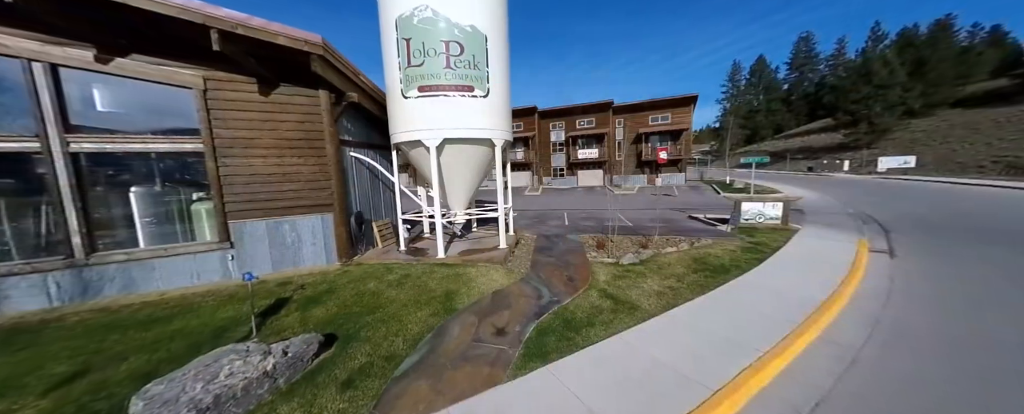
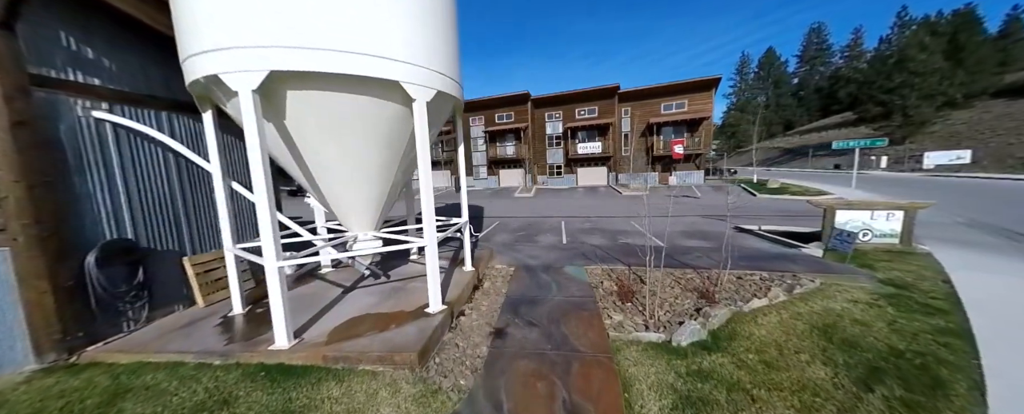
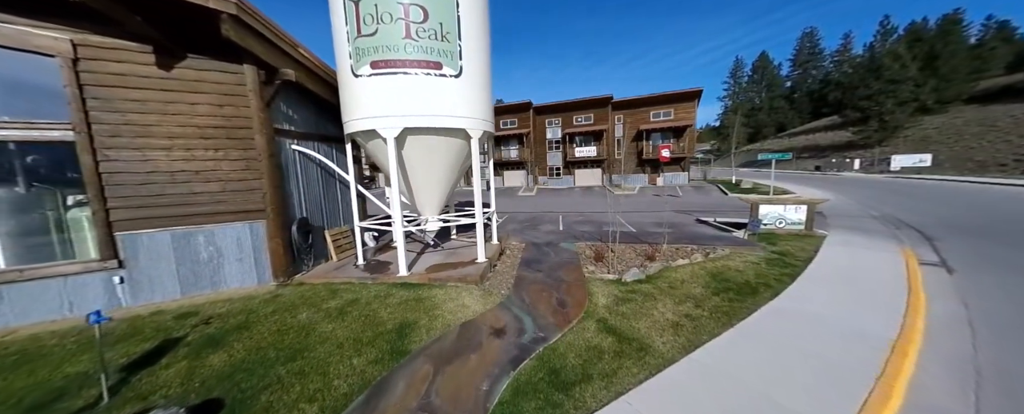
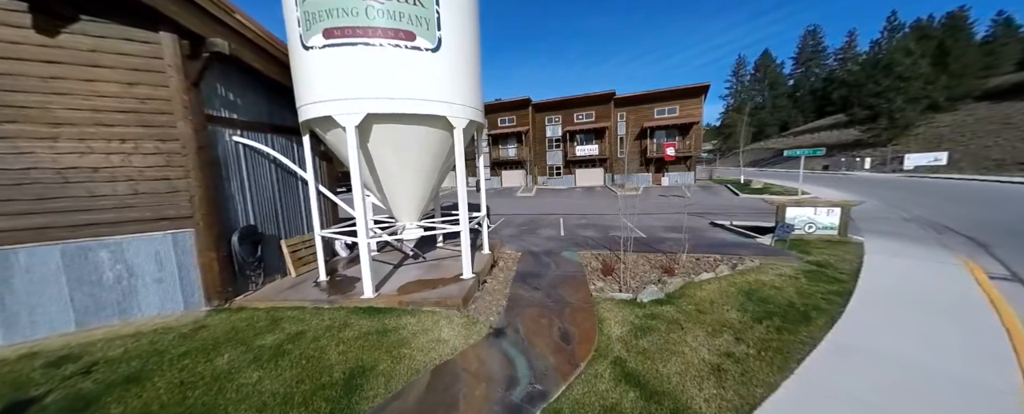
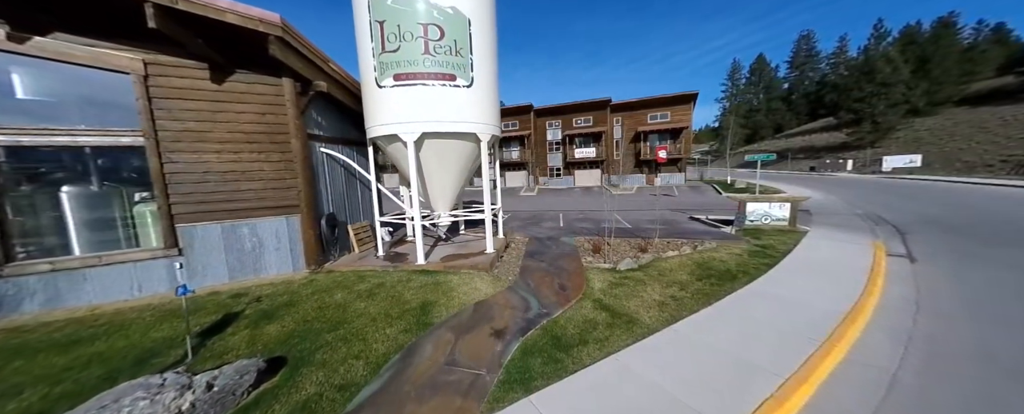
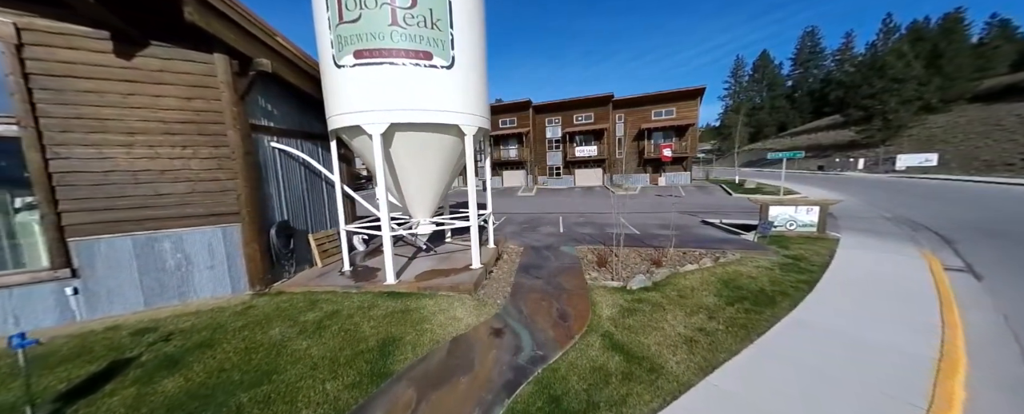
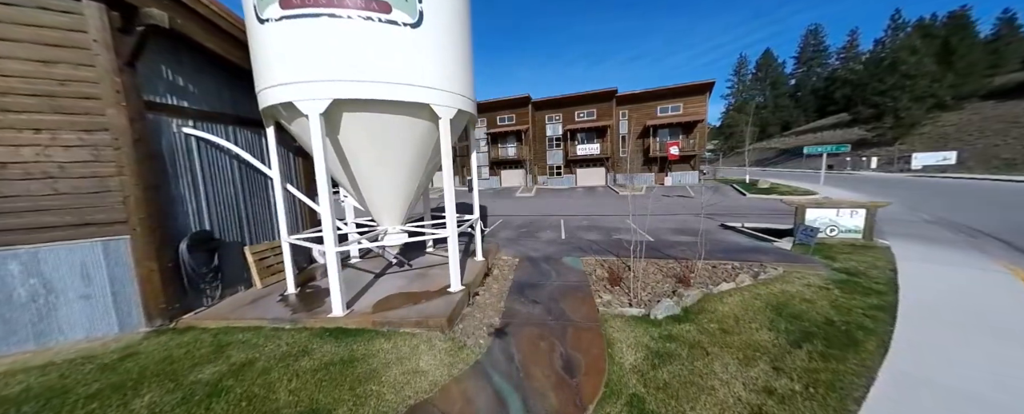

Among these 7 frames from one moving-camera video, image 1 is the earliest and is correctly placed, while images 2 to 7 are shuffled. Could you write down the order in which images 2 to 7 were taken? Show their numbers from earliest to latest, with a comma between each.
5, 3, 6, 4, 7, 2
